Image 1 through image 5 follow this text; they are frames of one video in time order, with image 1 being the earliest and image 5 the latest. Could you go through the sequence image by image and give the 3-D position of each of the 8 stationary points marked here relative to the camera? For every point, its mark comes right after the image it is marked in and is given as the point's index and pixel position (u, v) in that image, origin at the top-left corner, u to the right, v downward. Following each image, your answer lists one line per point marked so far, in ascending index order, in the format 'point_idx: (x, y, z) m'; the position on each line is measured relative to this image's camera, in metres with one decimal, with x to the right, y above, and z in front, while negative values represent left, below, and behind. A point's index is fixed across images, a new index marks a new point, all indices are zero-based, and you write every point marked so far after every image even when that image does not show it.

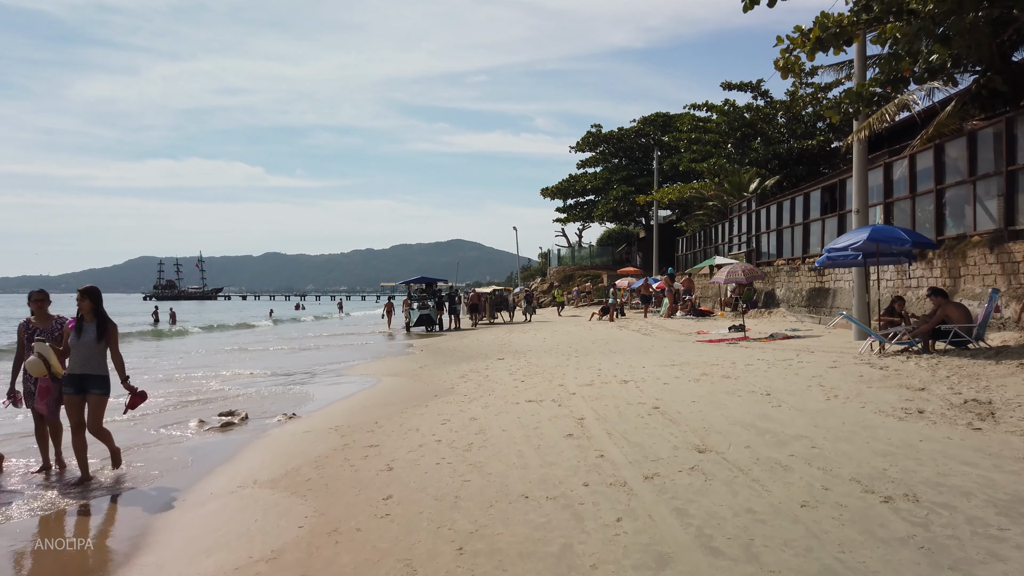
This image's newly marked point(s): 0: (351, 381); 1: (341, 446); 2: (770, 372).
0: (-3.6, -2.0, +11.9) m
1: (-2.1, -1.9, +6.5) m
2: (+4.2, -1.4, +8.8) m
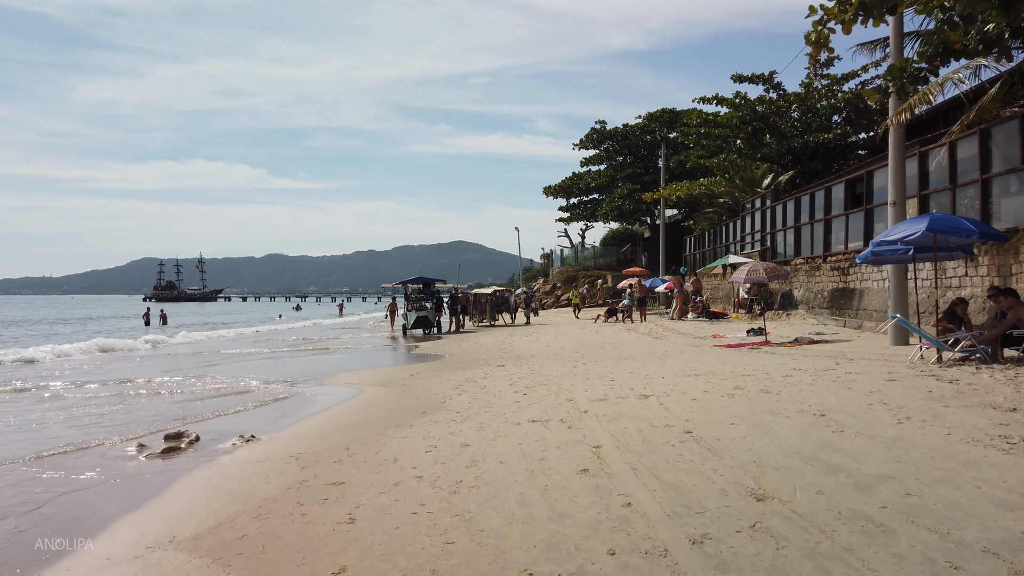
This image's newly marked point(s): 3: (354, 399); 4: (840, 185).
0: (-3.6, -2.0, +10.6) m
1: (-2.1, -1.9, +5.2) m
2: (+4.2, -1.4, +7.4) m
3: (-2.9, -2.0, +9.7) m
4: (+11.9, +3.7, +19.3) m
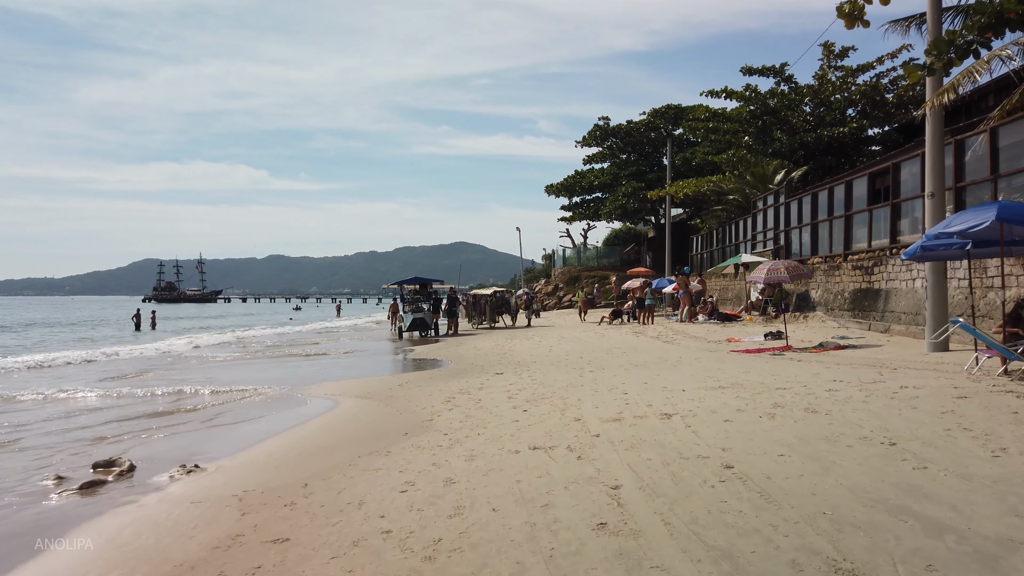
0: (-3.6, -2.0, +9.5) m
1: (-2.1, -1.9, +4.0) m
2: (+4.2, -1.4, +6.3) m
3: (-2.9, -2.0, +8.5) m
4: (+11.9, +3.7, +18.1) m
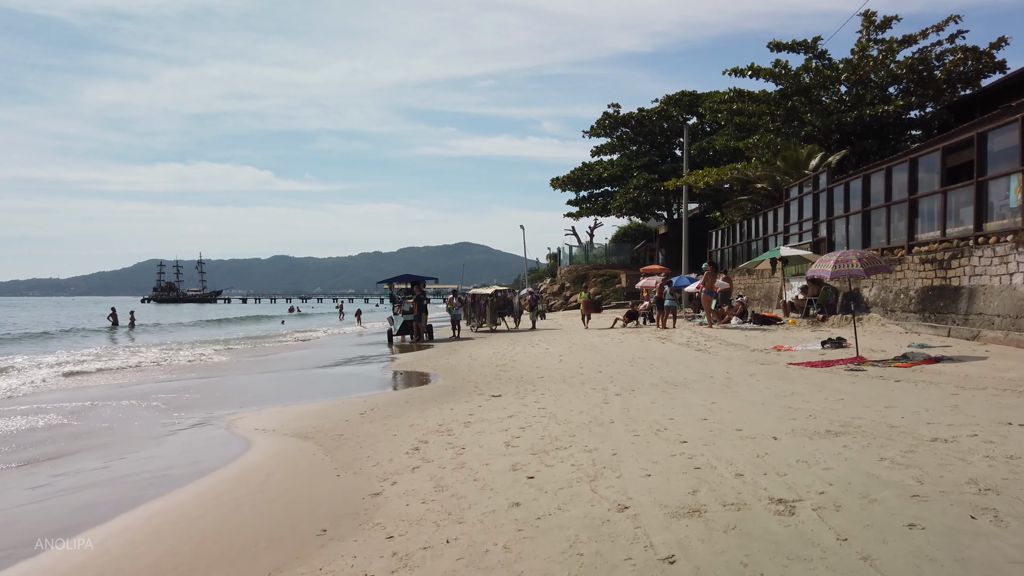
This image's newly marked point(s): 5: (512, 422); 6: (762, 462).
0: (-3.6, -2.0, +6.7) m
1: (-2.2, -1.8, +1.2) m
2: (+4.2, -1.3, +3.4) m
3: (-2.9, -1.9, +5.7) m
4: (+11.9, +3.8, +15.2) m
5: (0.0, -1.7, +6.8) m
6: (+2.1, -1.5, +4.5) m
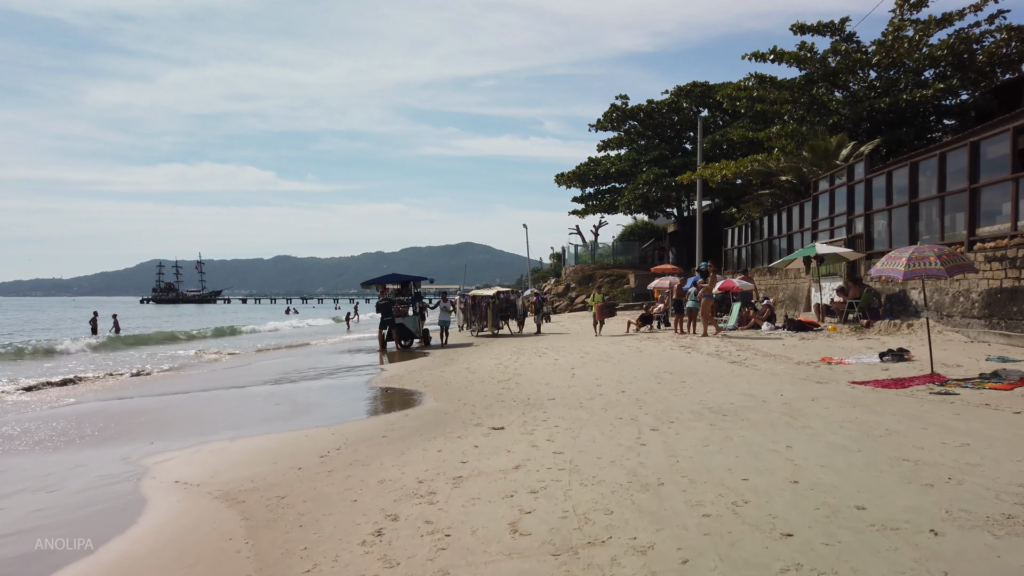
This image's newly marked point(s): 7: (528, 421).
0: (-3.5, -2.0, +4.8) m
1: (-2.1, -1.9, -0.7) m
2: (+4.2, -1.3, +1.5) m
3: (-2.8, -2.0, +3.8) m
4: (+12.0, +3.7, +13.3) m
5: (+0.1, -1.8, +4.9) m
6: (+2.2, -1.5, +2.6) m
7: (+0.2, -1.9, +7.4) m
